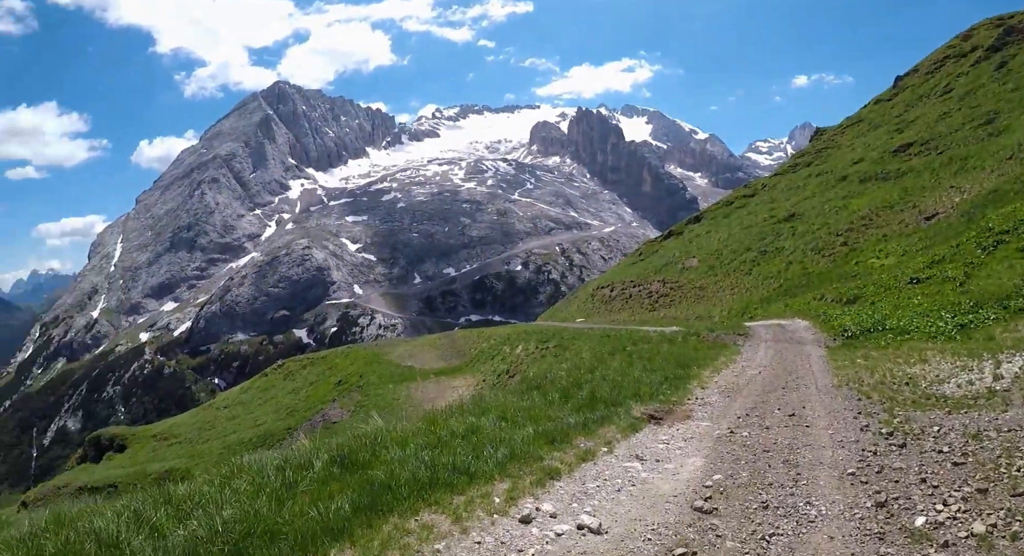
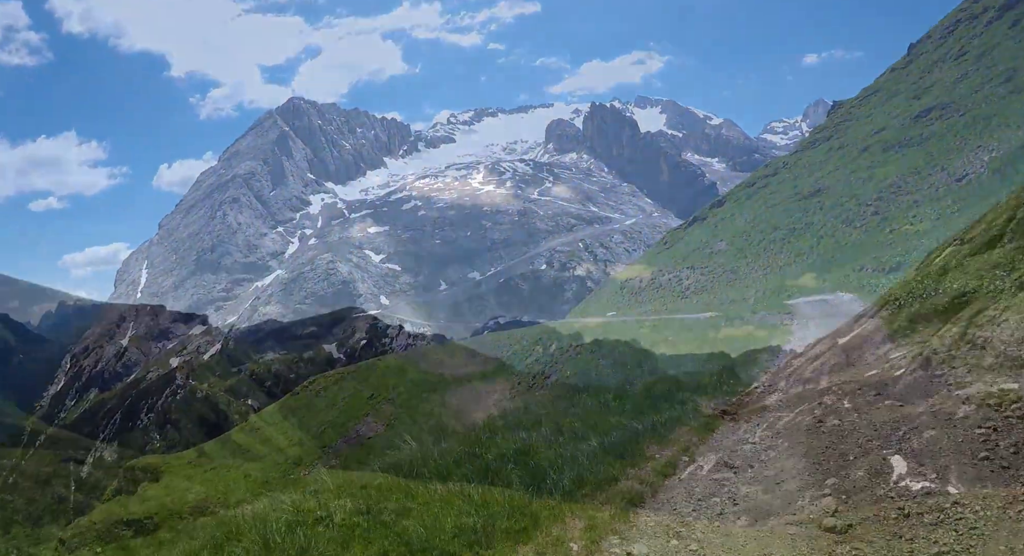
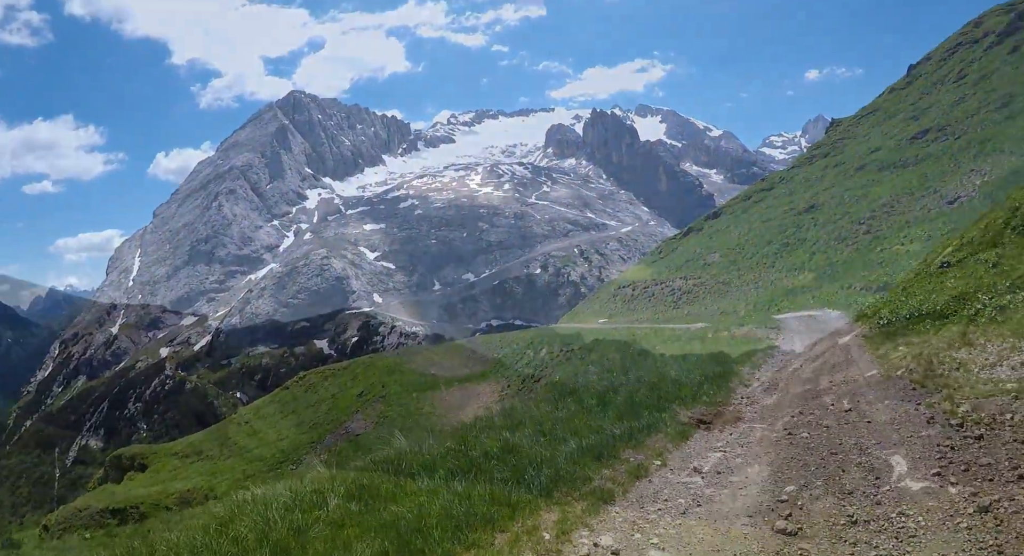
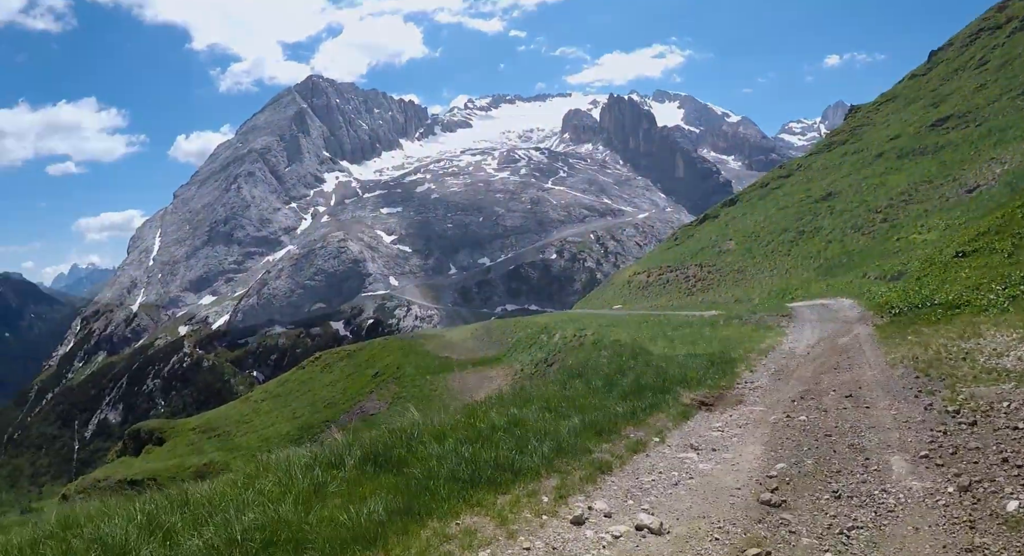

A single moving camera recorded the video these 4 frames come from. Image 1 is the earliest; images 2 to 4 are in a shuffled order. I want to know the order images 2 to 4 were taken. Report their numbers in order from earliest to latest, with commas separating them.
4, 3, 2
